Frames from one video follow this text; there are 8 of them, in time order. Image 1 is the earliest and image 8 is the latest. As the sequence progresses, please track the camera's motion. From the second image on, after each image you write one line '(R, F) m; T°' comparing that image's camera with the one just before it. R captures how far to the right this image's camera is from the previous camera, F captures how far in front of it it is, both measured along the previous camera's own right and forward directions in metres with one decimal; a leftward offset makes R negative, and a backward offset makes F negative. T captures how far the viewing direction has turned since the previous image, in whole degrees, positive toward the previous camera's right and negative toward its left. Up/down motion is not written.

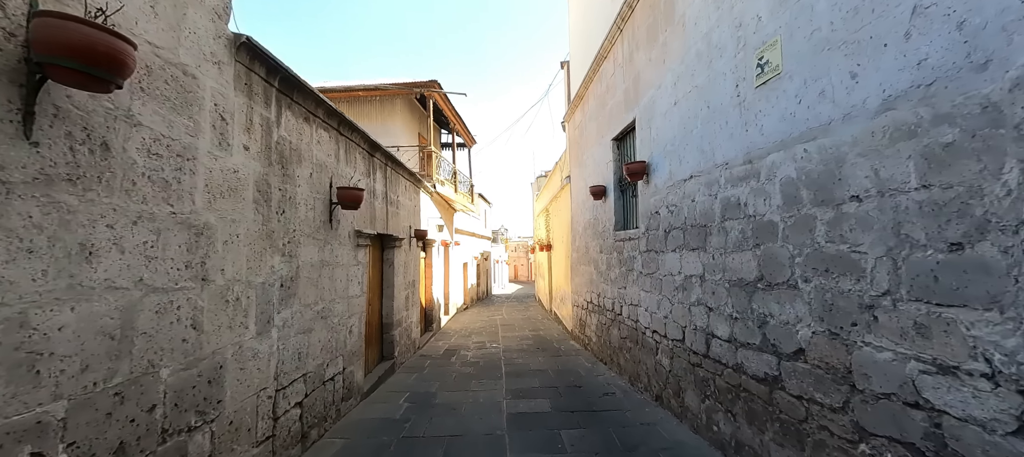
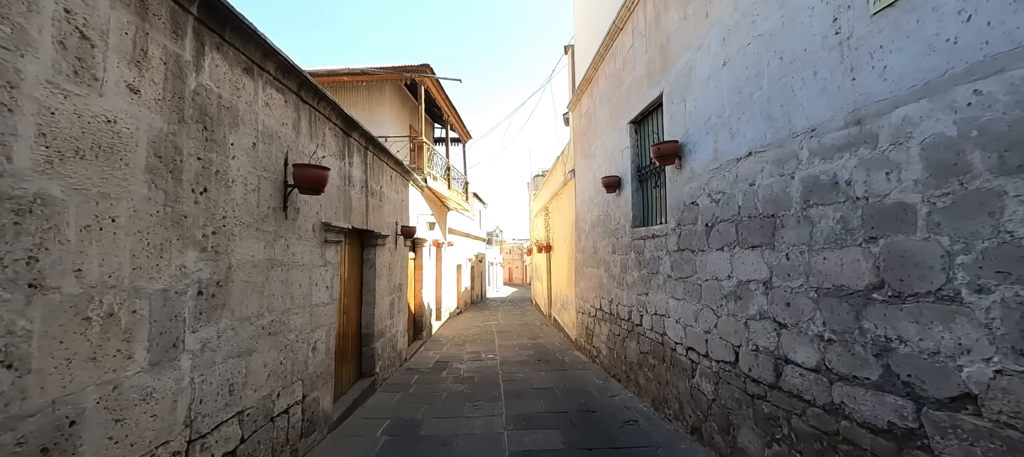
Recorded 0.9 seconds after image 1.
(-0.1, +0.7) m; +1°
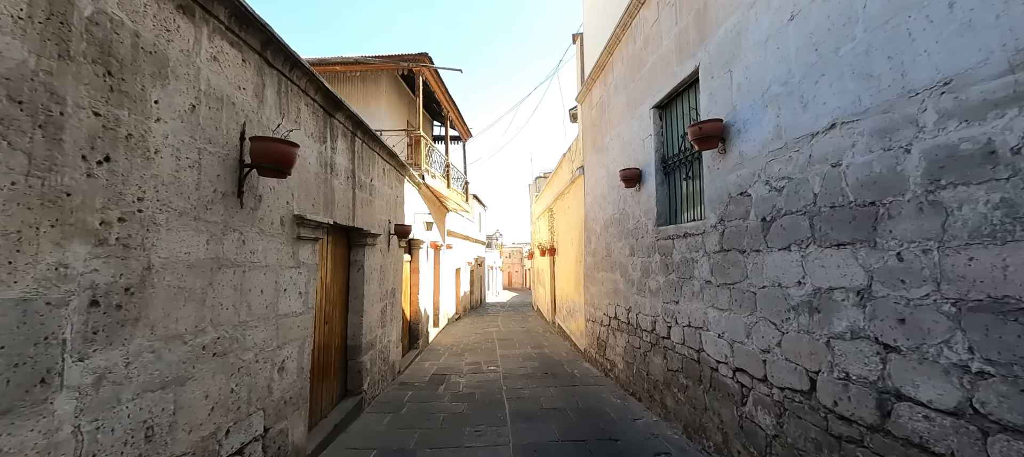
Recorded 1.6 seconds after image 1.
(-0.1, +0.6) m; 0°
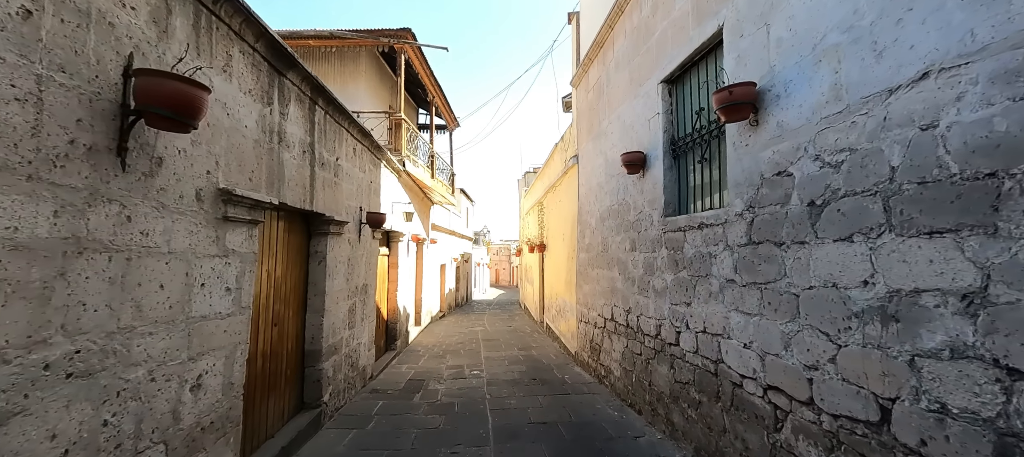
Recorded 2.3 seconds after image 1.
(0.0, +0.5) m; +2°
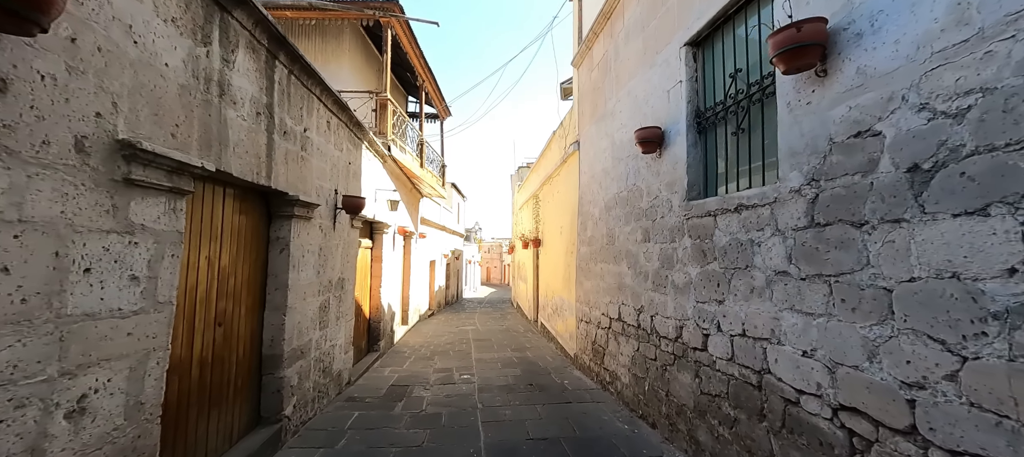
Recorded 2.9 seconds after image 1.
(0.0, +0.5) m; +1°
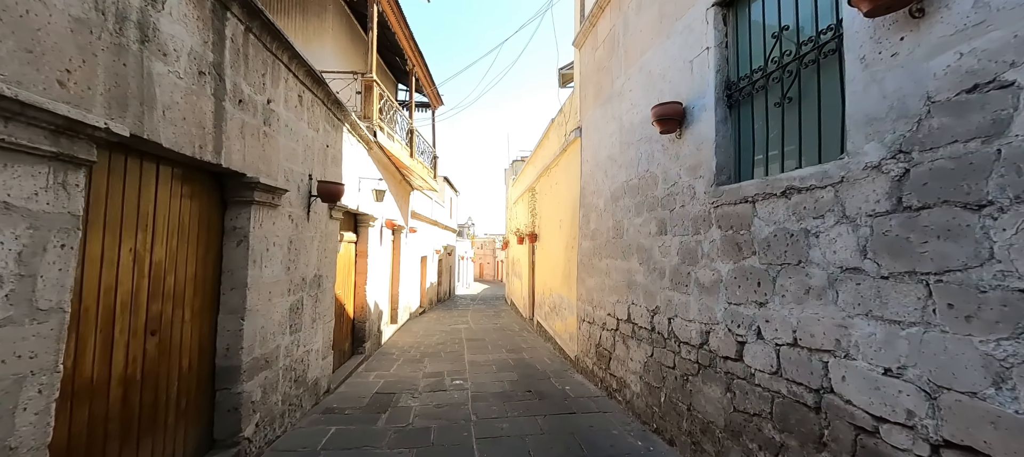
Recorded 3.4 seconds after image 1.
(0.0, +0.4) m; +1°
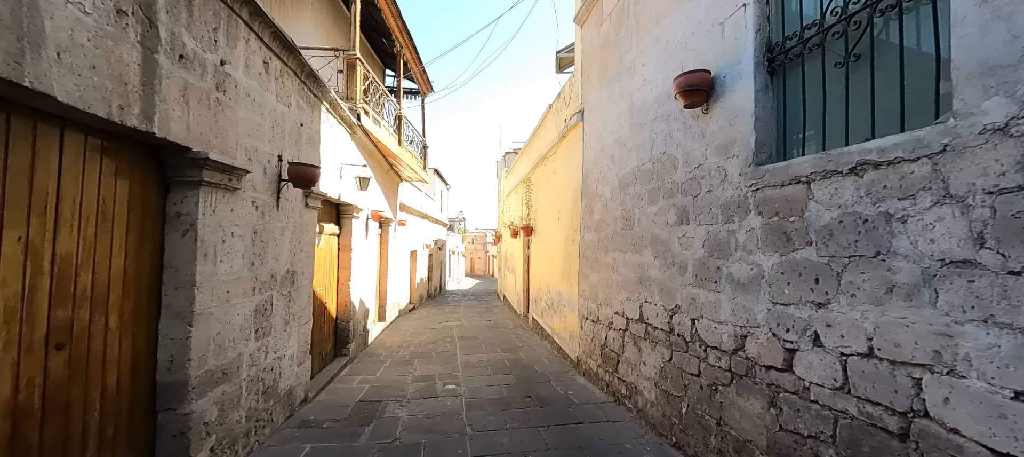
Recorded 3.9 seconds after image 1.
(-0.1, +0.4) m; +1°
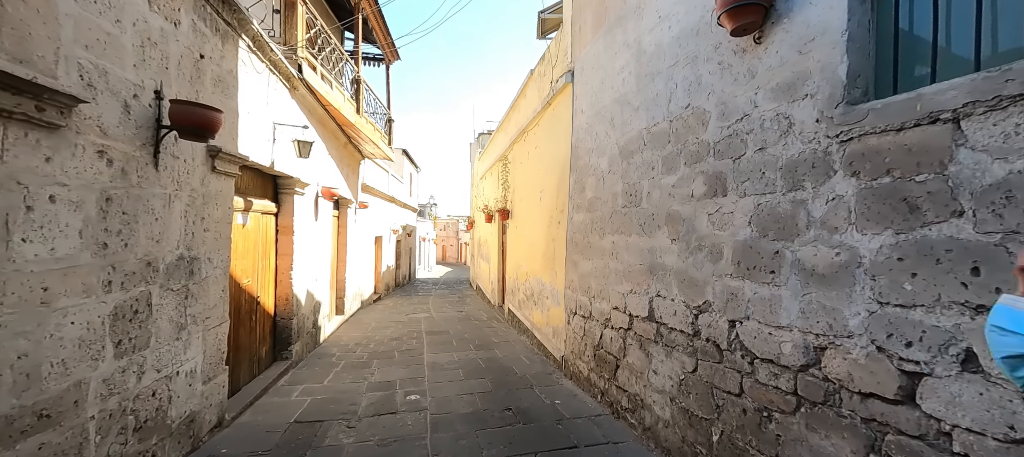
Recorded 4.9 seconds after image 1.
(0.0, +0.7) m; +4°
